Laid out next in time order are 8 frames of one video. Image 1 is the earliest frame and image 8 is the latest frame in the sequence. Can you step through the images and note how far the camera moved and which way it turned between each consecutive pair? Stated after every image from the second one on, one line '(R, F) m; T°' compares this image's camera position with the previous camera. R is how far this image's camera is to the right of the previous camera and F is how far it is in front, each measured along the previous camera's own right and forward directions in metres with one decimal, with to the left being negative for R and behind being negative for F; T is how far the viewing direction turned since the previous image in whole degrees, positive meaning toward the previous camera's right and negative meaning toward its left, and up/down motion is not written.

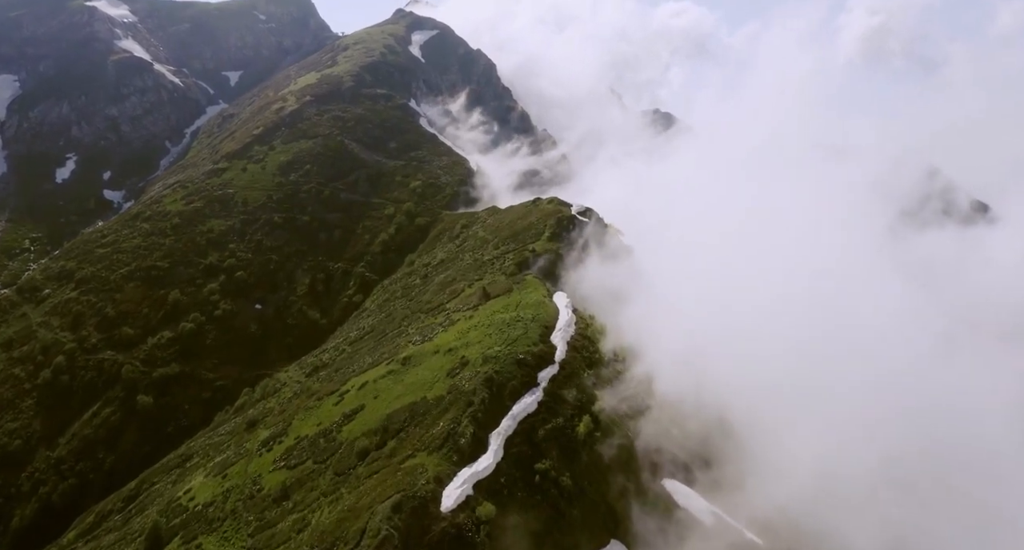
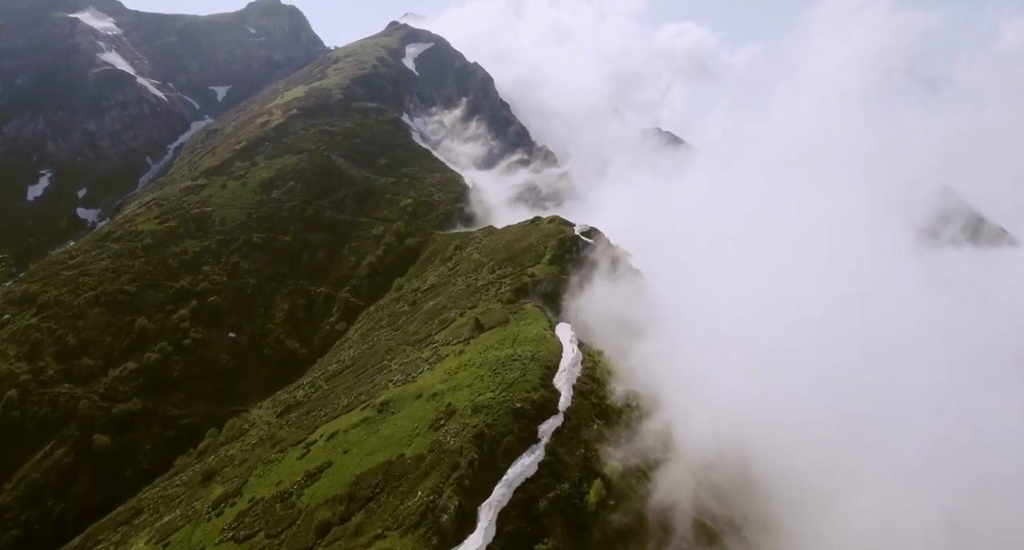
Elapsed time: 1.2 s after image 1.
(+0.3, +13.0) m; 0°
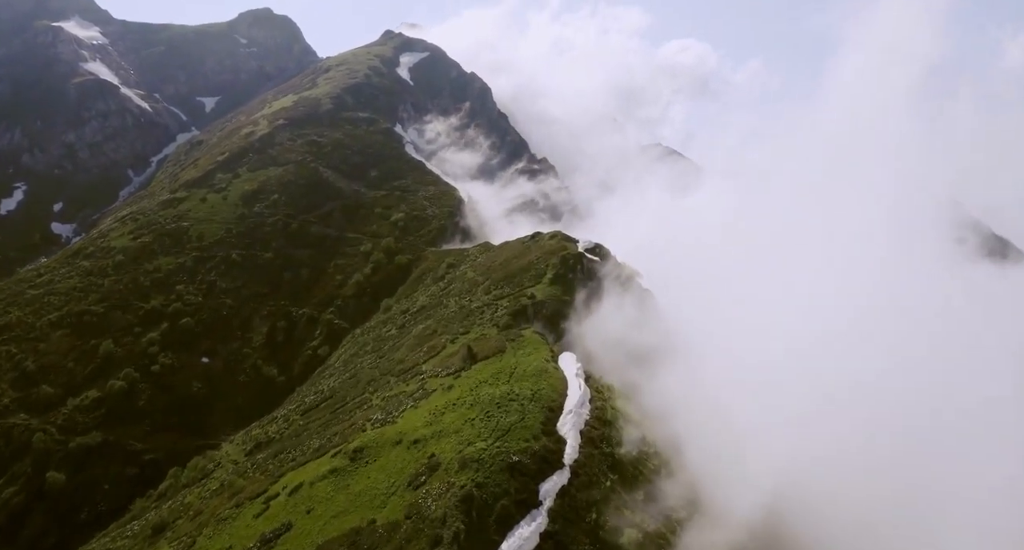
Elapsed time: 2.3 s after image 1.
(+0.2, +11.3) m; 0°
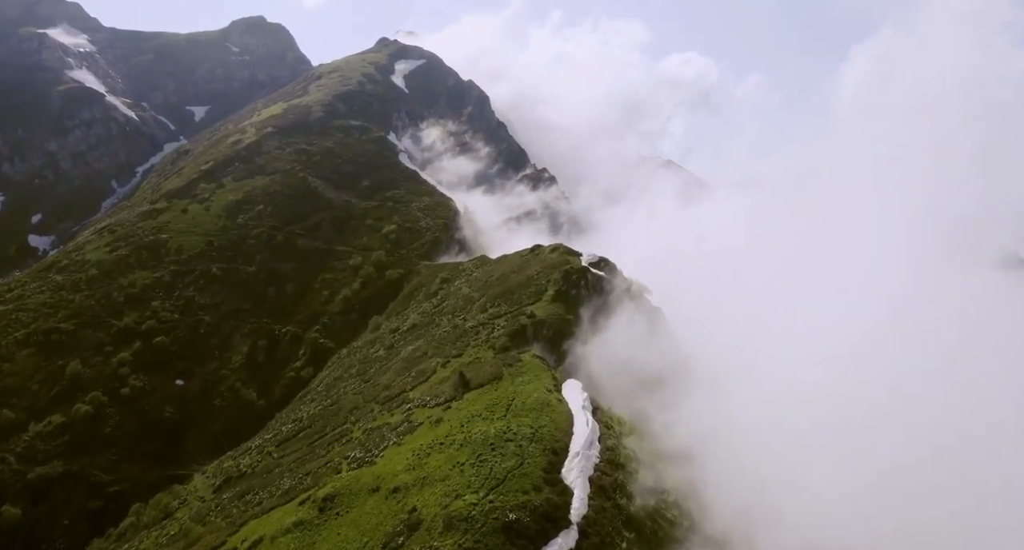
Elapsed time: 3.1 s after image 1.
(+0.2, +9.1) m; 0°
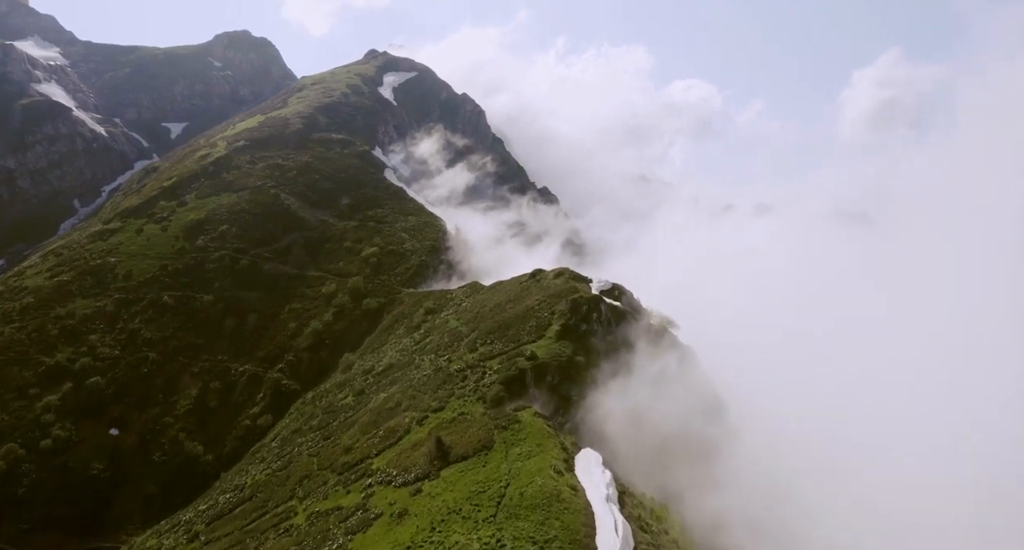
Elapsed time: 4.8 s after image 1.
(+0.3, +18.4) m; 0°
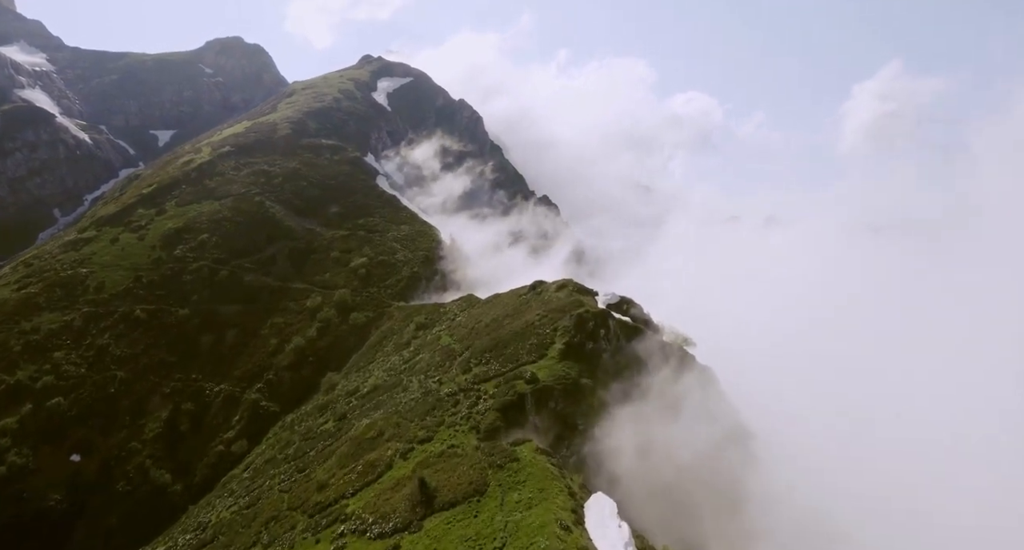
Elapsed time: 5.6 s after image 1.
(+0.1, +8.3) m; 0°
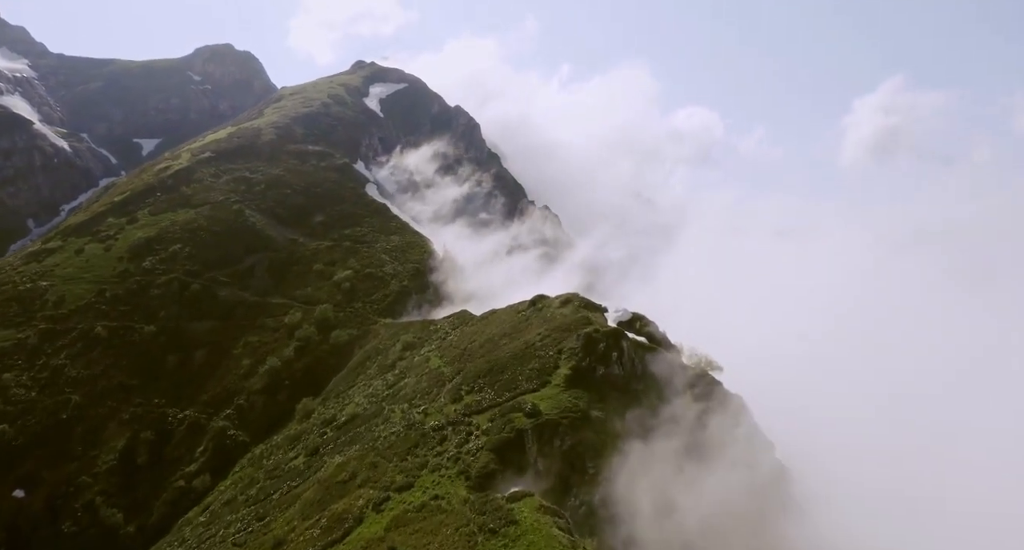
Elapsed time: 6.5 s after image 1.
(+0.1, +10.0) m; 0°
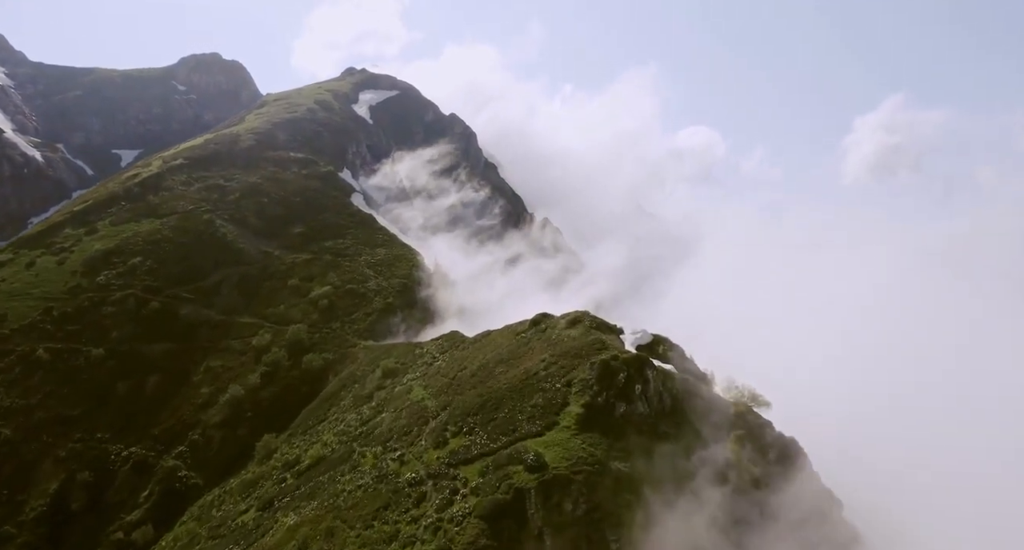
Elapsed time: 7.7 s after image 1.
(0.0, +12.0) m; 0°
